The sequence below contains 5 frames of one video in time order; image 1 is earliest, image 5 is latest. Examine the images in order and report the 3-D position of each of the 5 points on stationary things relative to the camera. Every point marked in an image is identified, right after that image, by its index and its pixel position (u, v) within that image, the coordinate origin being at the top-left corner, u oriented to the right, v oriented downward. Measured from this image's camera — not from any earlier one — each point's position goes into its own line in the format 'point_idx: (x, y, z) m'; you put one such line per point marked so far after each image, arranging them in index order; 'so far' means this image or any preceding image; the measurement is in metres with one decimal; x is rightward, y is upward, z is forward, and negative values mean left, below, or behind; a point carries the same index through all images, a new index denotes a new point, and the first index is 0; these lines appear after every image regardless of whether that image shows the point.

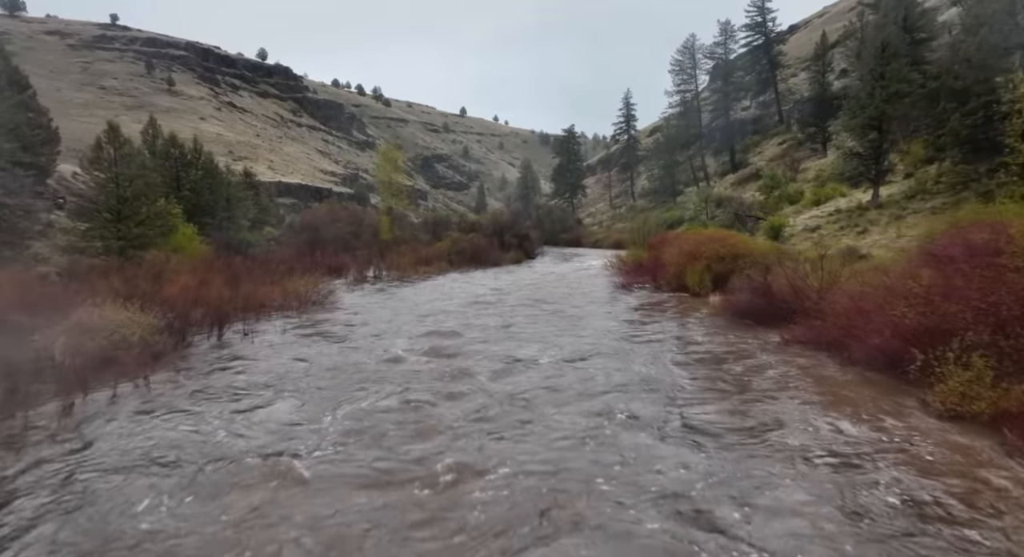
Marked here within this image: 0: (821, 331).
0: (+6.4, -1.1, +11.8) m
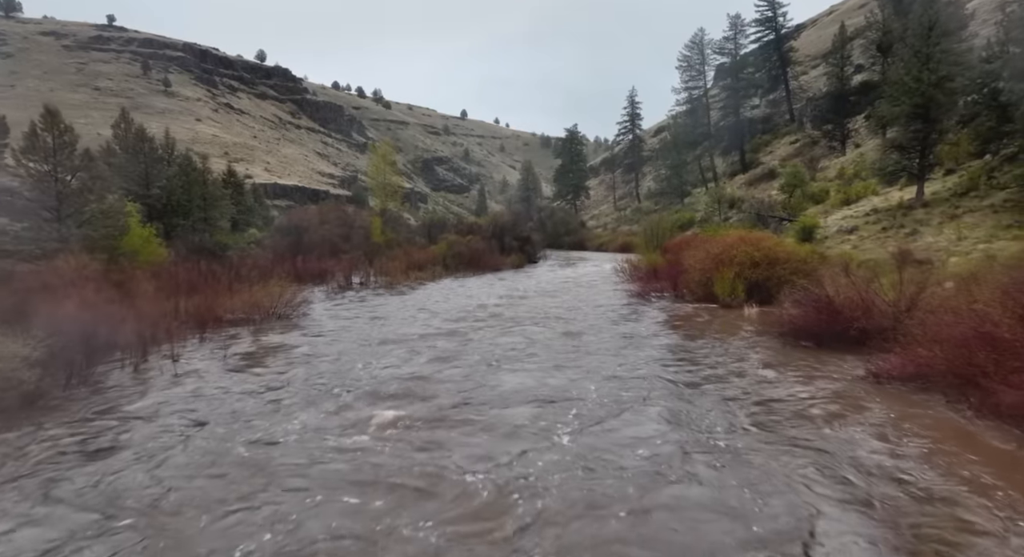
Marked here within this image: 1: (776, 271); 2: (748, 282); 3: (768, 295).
0: (+6.4, -1.3, +8.7) m
1: (+8.5, +0.3, +18.4) m
2: (+7.8, -0.1, +18.9) m
3: (+8.4, -0.6, +18.9) m
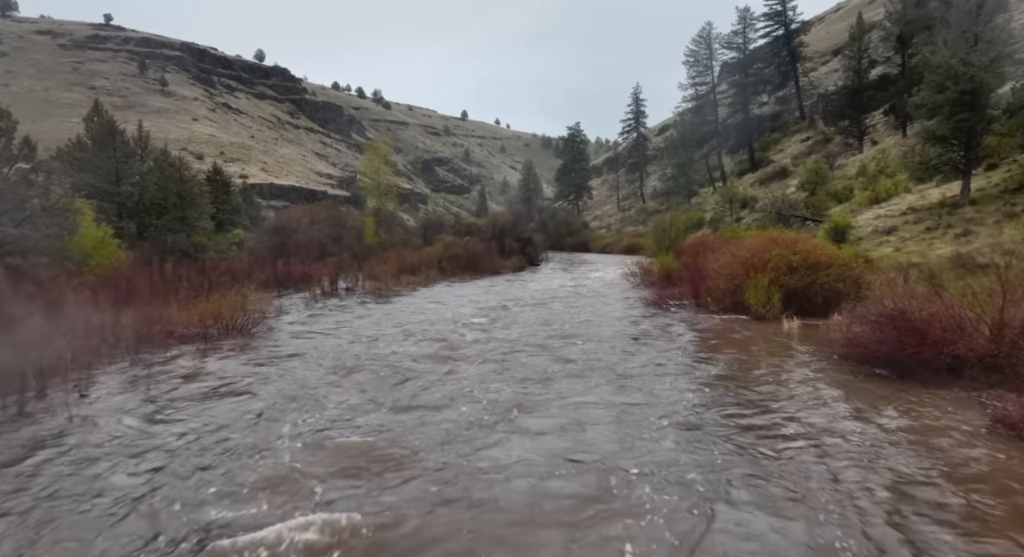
0: (+6.4, -1.5, +6.2) m
1: (+8.5, 0.0, +15.9) m
2: (+7.9, -0.3, +16.4) m
3: (+8.5, -0.8, +16.4) m
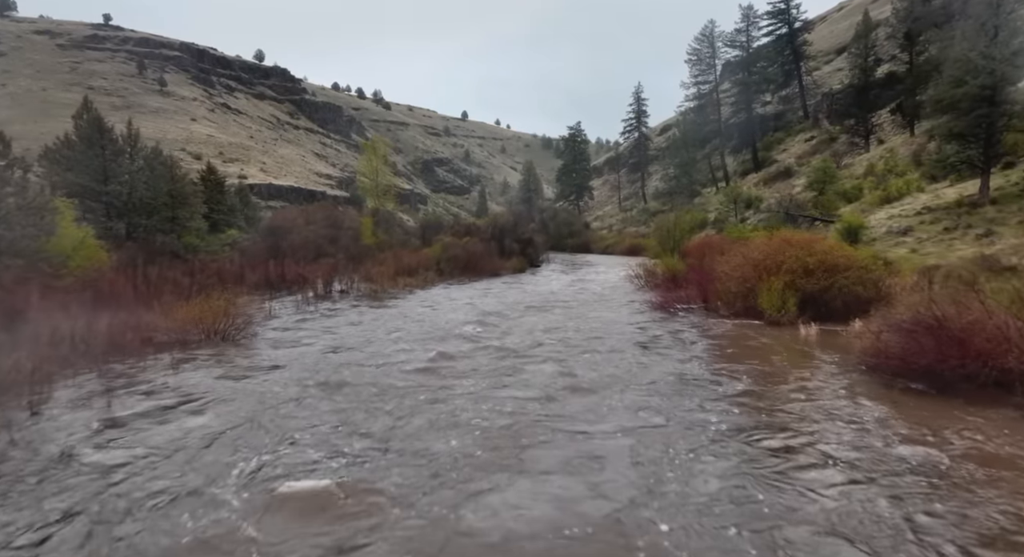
0: (+6.4, -1.6, +5.3) m
1: (+8.5, 0.0, +15.0) m
2: (+7.9, -0.4, +15.5) m
3: (+8.5, -0.9, +15.5) m
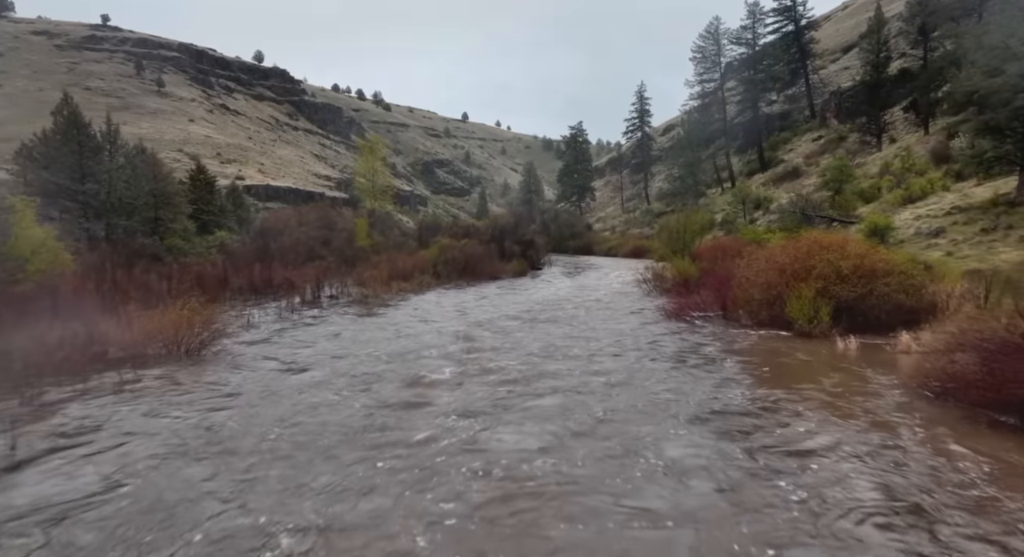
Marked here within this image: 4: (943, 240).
0: (+6.4, -1.7, +3.7) m
1: (+8.6, -0.2, +13.4) m
2: (+7.9, -0.6, +13.9) m
3: (+8.5, -1.0, +13.9) m
4: (+14.5, +1.3, +19.2) m
